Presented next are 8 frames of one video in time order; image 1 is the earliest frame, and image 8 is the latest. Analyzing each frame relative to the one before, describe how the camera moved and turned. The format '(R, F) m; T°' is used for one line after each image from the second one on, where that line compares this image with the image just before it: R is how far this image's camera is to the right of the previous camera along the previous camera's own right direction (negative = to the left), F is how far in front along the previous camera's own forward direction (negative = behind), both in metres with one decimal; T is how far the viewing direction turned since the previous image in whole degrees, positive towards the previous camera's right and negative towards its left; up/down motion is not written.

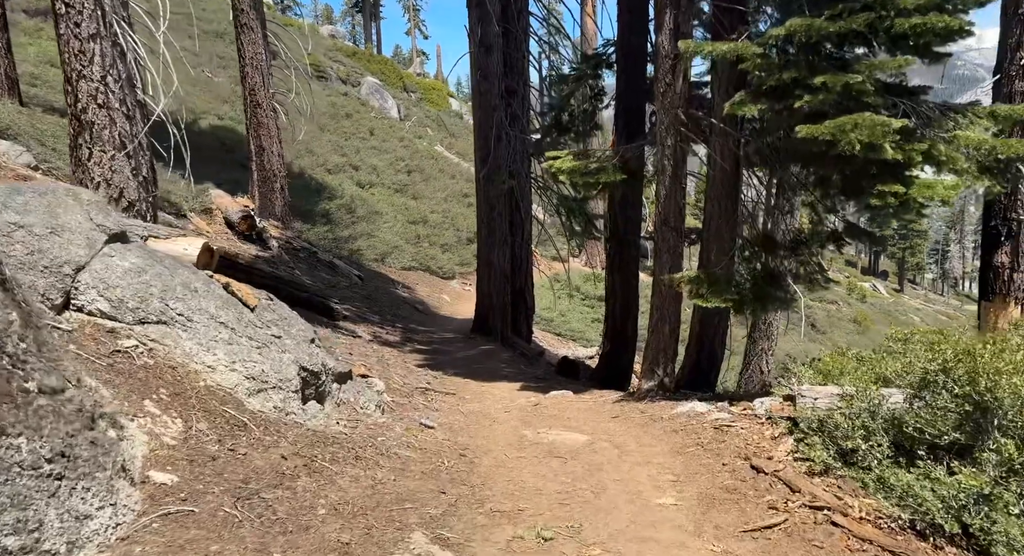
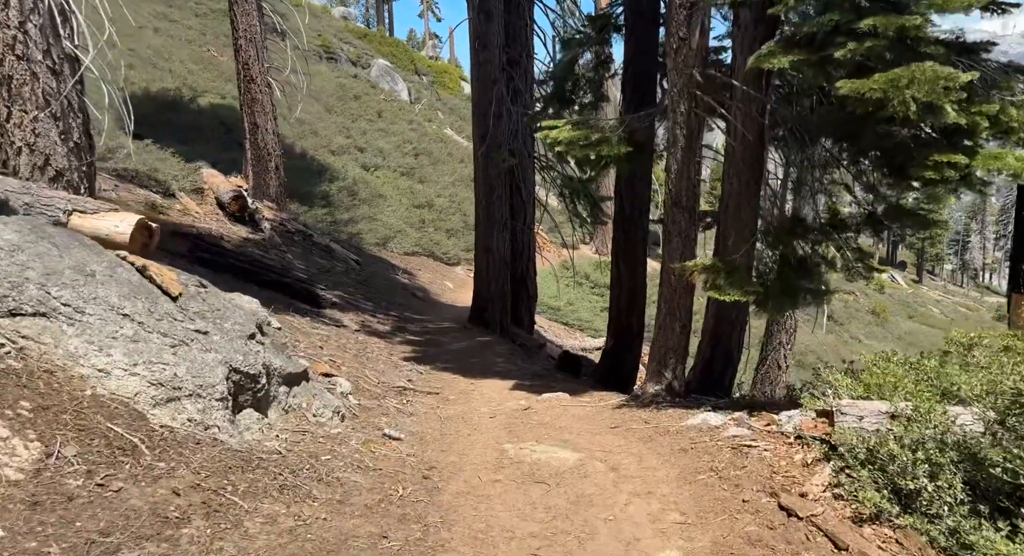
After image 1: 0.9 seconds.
(+0.1, +0.8) m; -1°
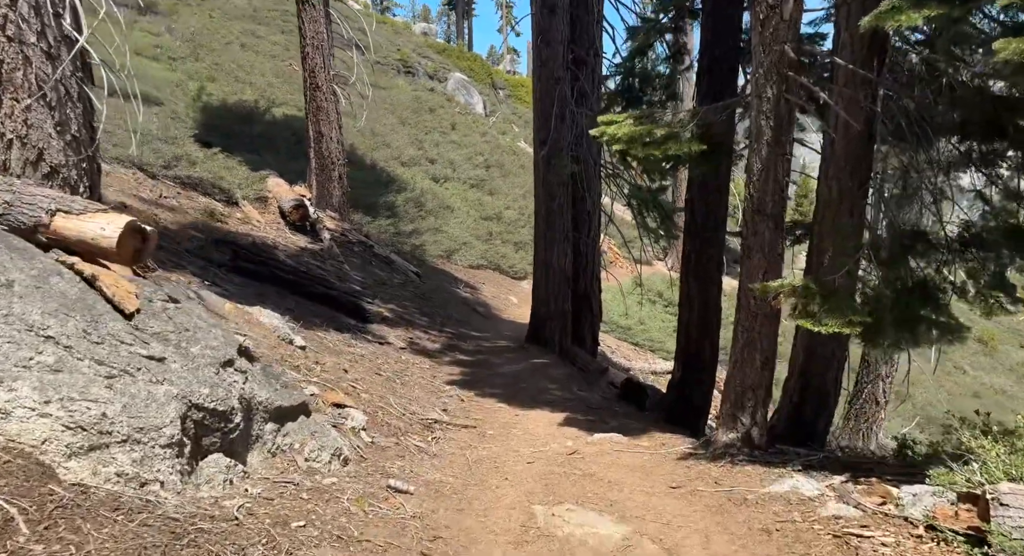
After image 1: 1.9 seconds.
(+0.1, +0.8) m; -5°
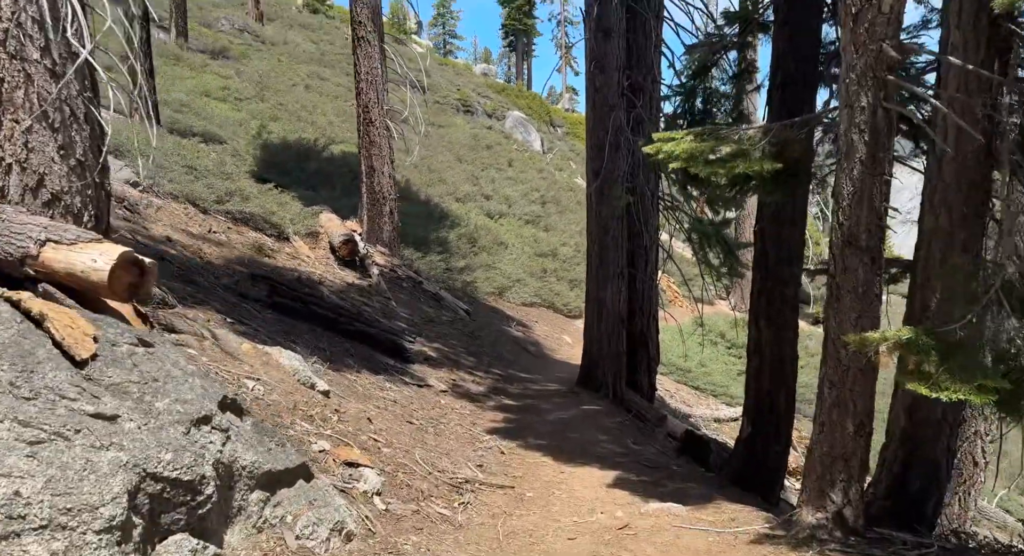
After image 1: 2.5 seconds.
(+0.1, +0.6) m; -4°
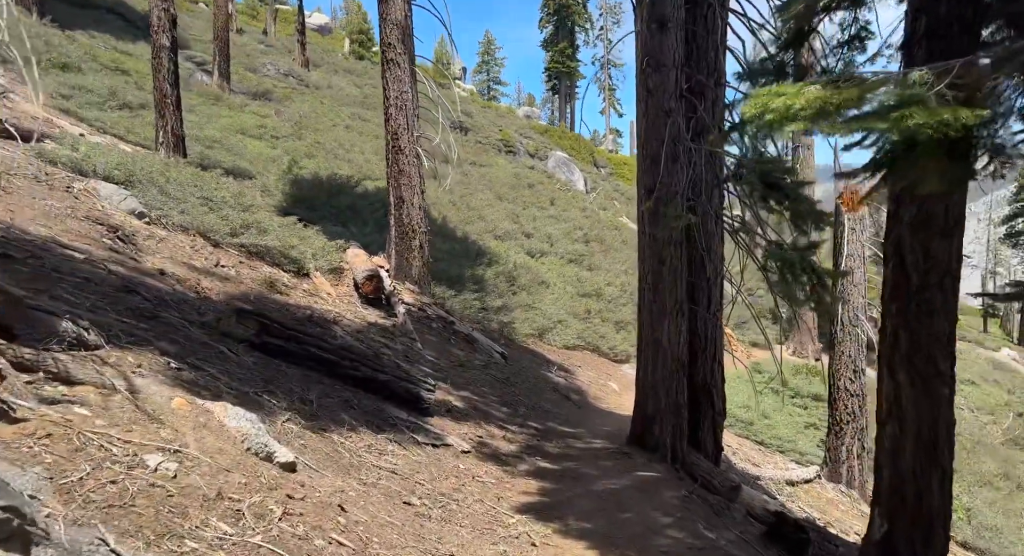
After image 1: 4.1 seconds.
(+0.1, +1.4) m; -3°
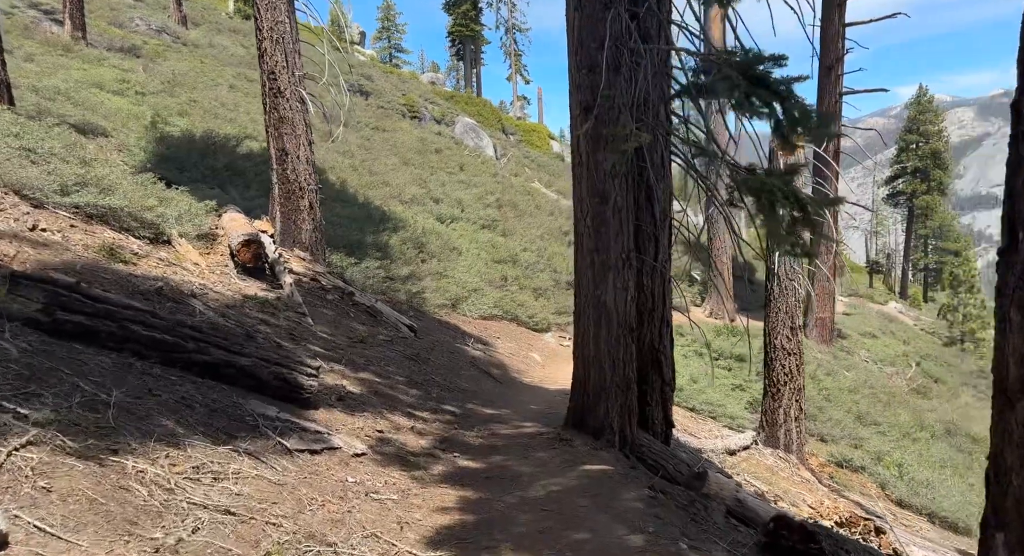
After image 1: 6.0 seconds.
(+0.1, +1.7) m; +6°
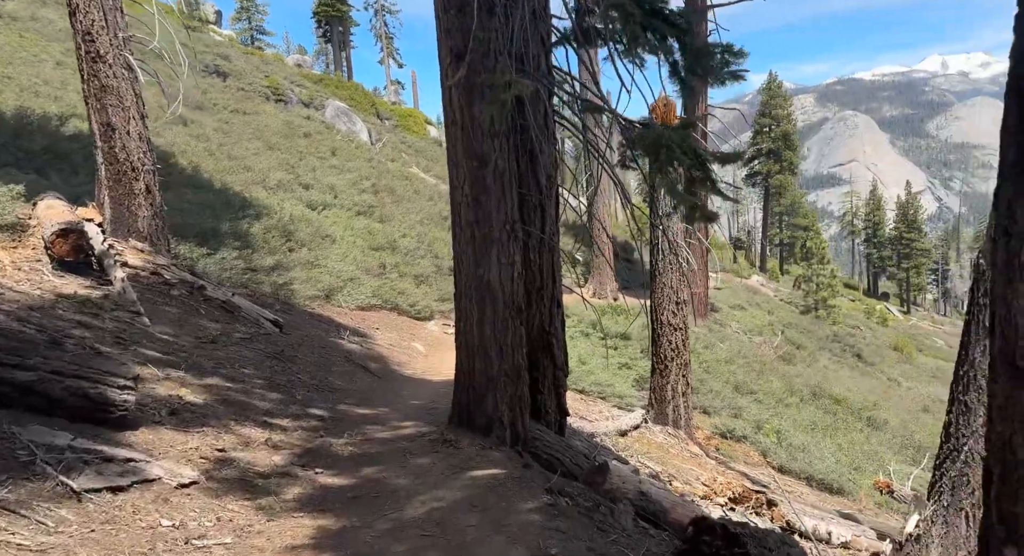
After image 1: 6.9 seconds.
(+0.1, +0.9) m; +7°
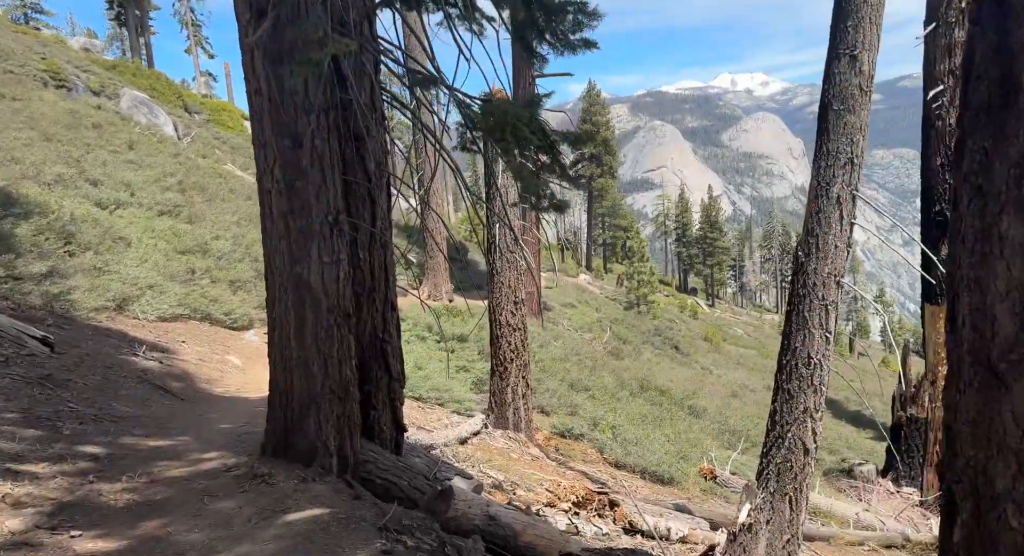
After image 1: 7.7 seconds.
(+0.1, +1.0) m; +11°
